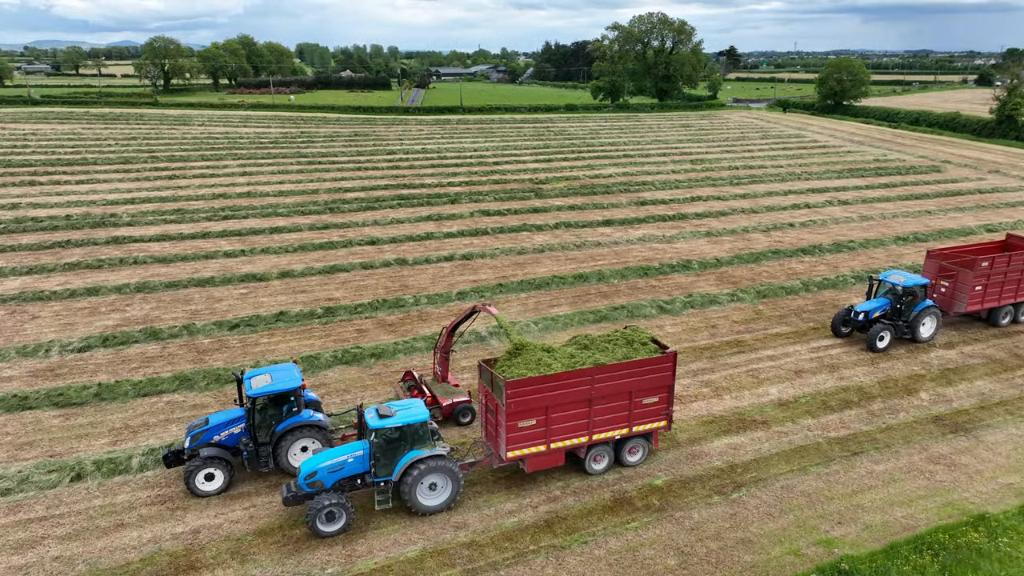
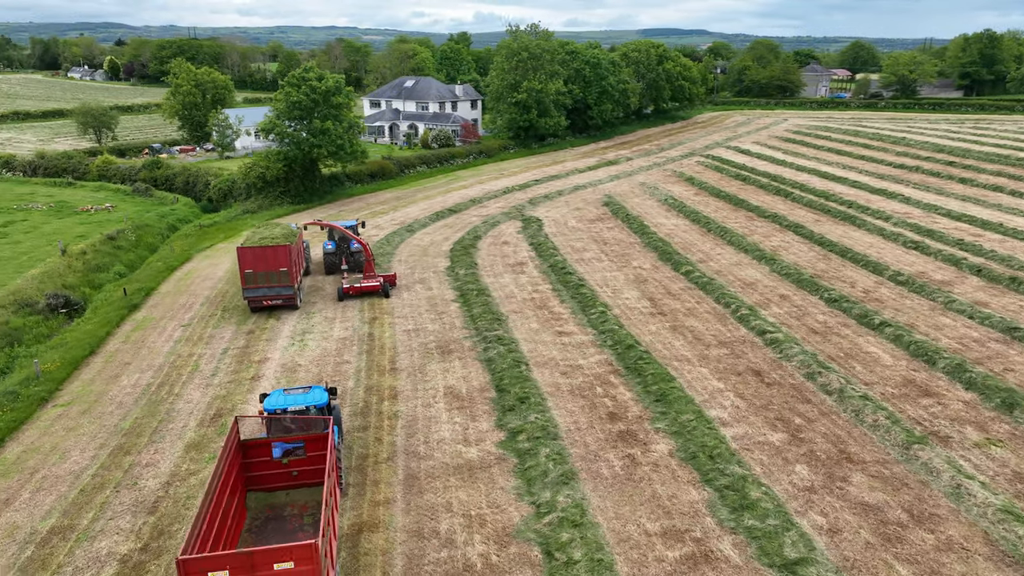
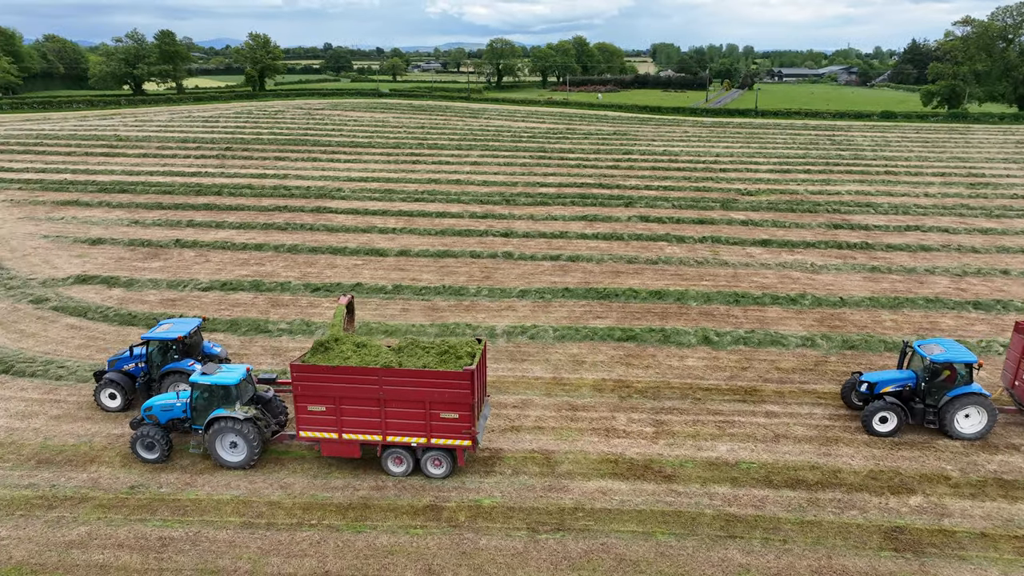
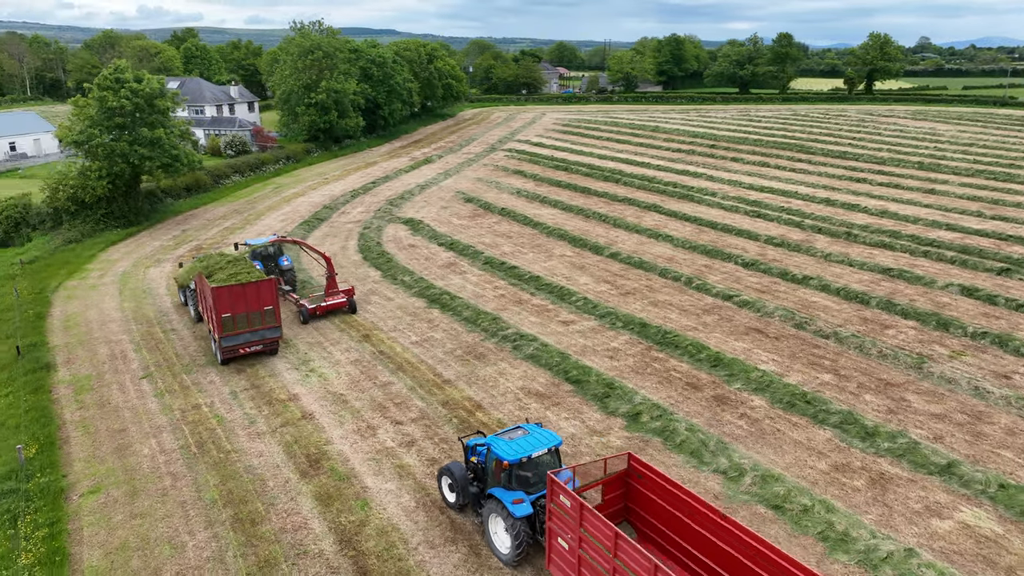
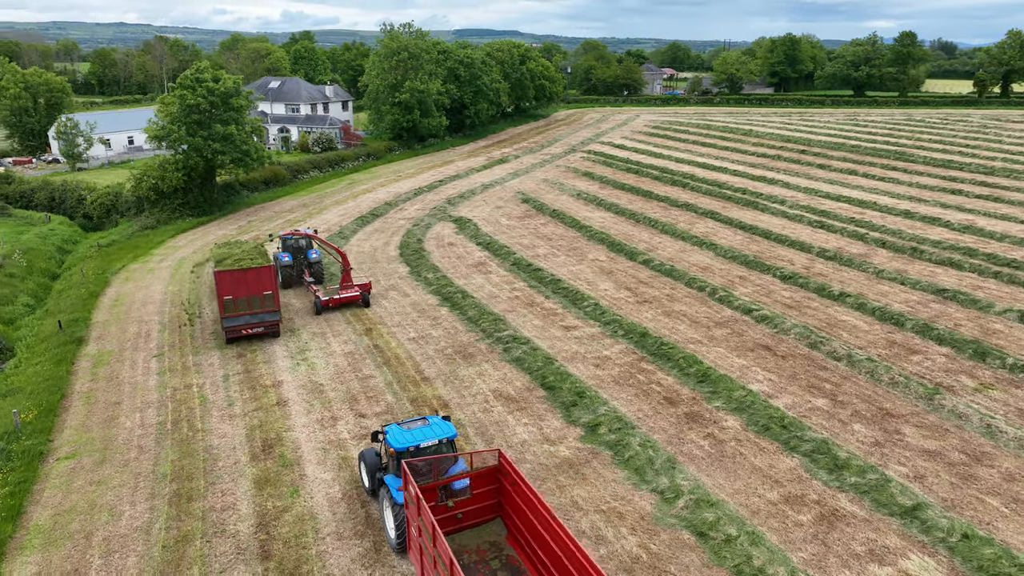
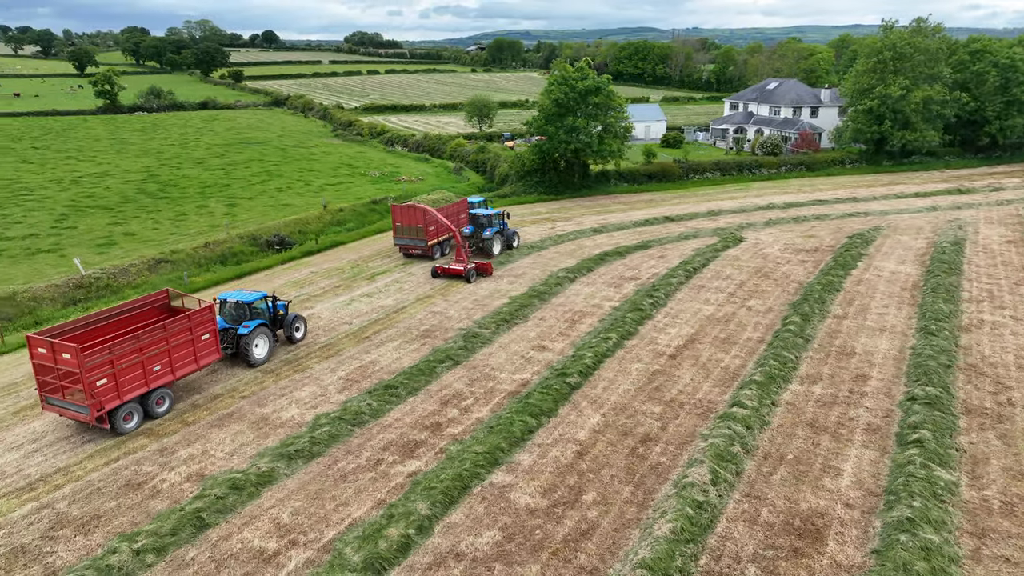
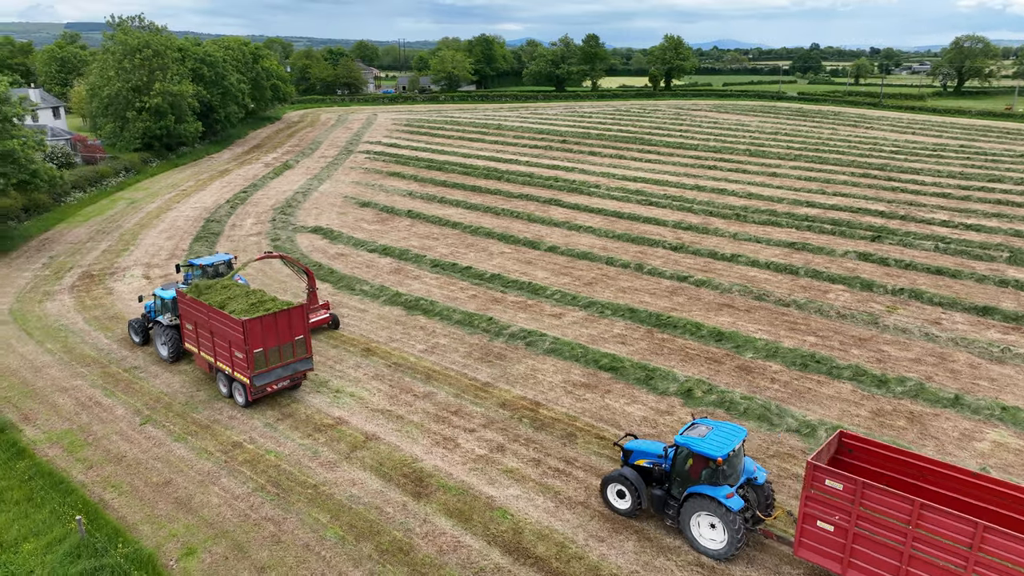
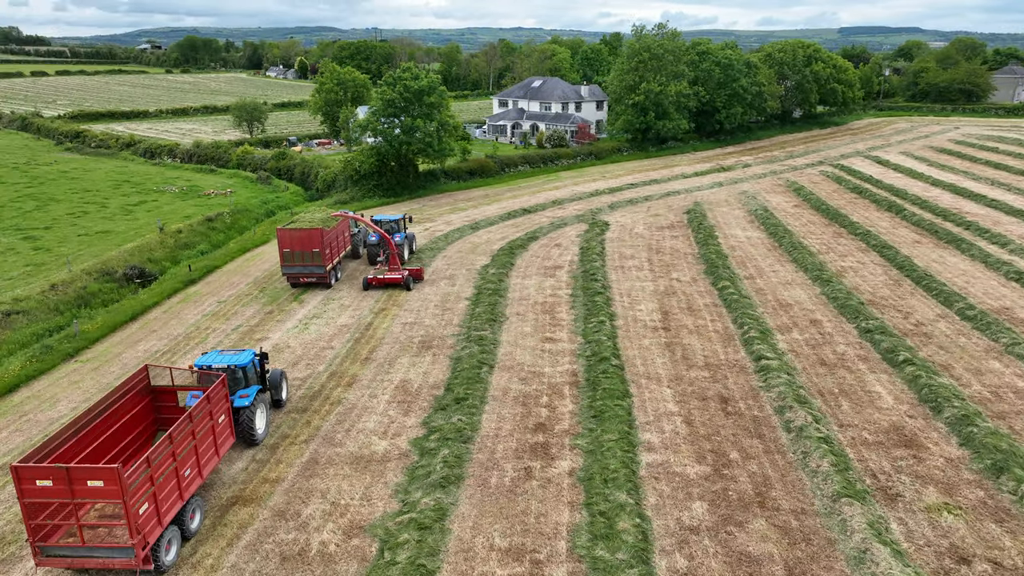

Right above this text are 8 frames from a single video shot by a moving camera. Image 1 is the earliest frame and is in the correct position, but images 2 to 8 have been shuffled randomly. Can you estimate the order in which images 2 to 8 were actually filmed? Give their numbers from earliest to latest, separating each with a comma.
3, 7, 4, 5, 2, 8, 6
